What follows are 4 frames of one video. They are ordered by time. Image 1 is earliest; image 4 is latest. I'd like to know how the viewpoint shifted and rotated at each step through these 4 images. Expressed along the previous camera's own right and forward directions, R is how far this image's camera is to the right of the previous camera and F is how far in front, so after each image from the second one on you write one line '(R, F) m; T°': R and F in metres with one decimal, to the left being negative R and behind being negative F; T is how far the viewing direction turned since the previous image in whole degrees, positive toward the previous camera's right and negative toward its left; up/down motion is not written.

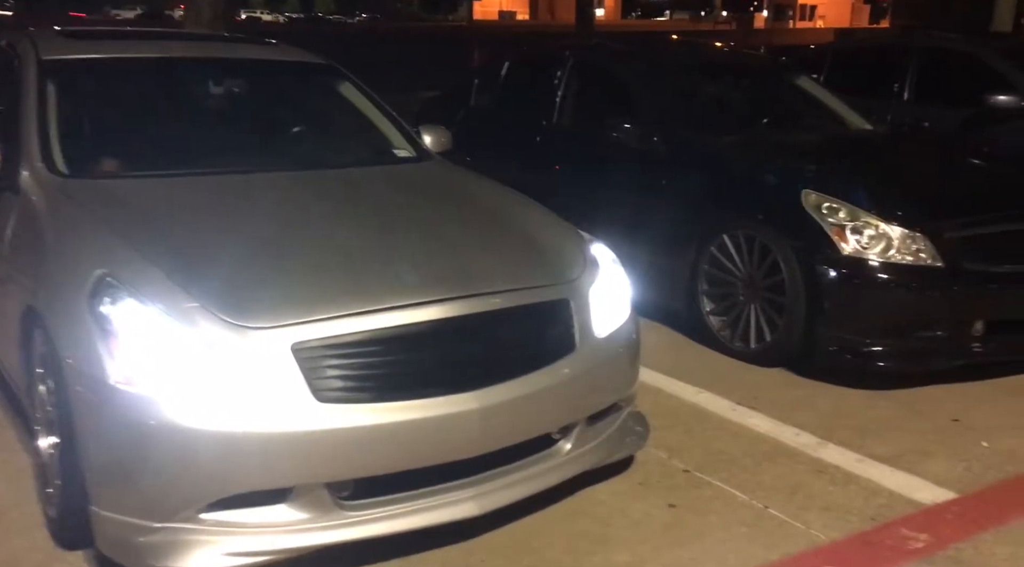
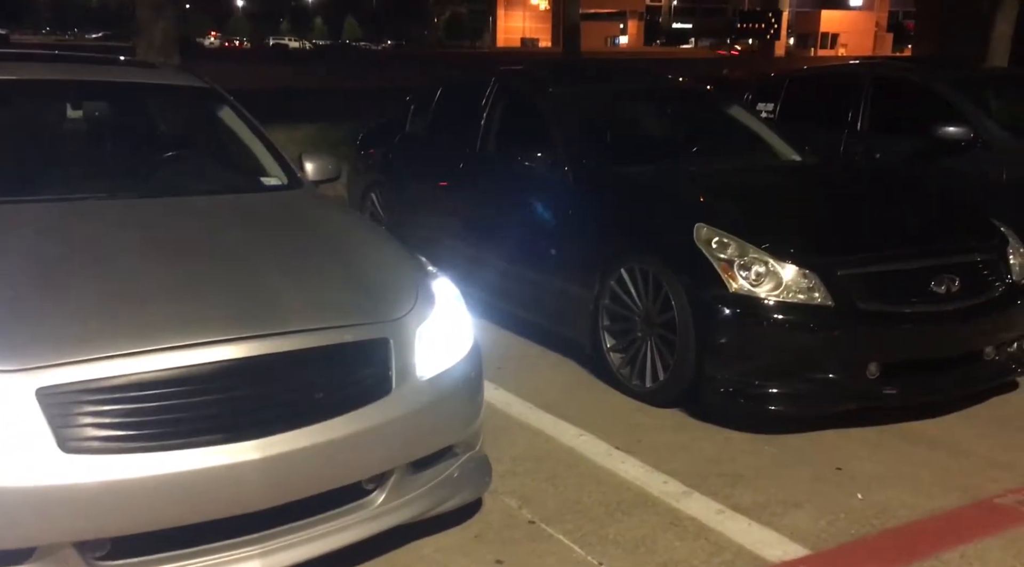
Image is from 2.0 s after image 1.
(+0.6, +0.2) m; 0°
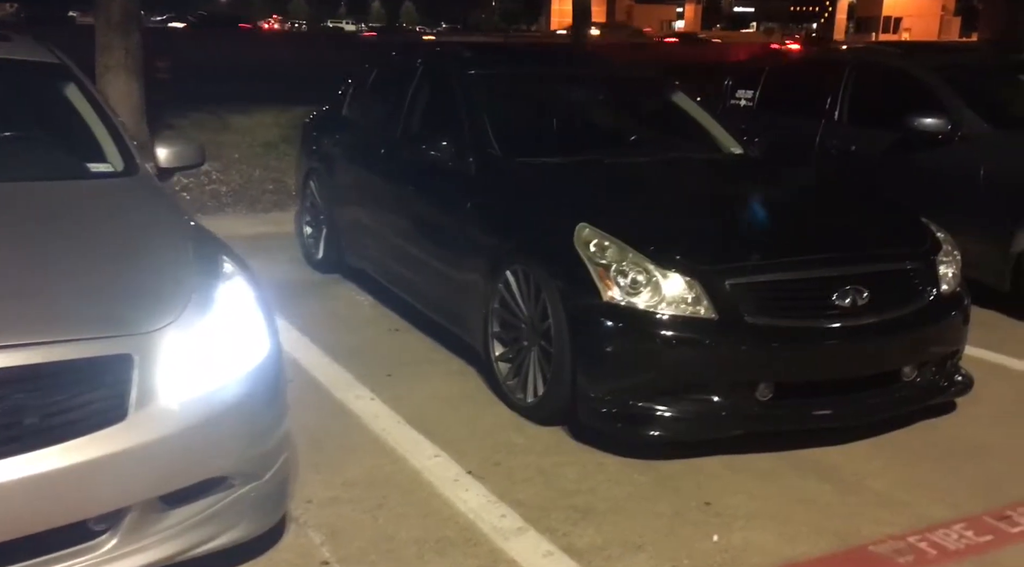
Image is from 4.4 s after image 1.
(+0.7, +0.4) m; -2°
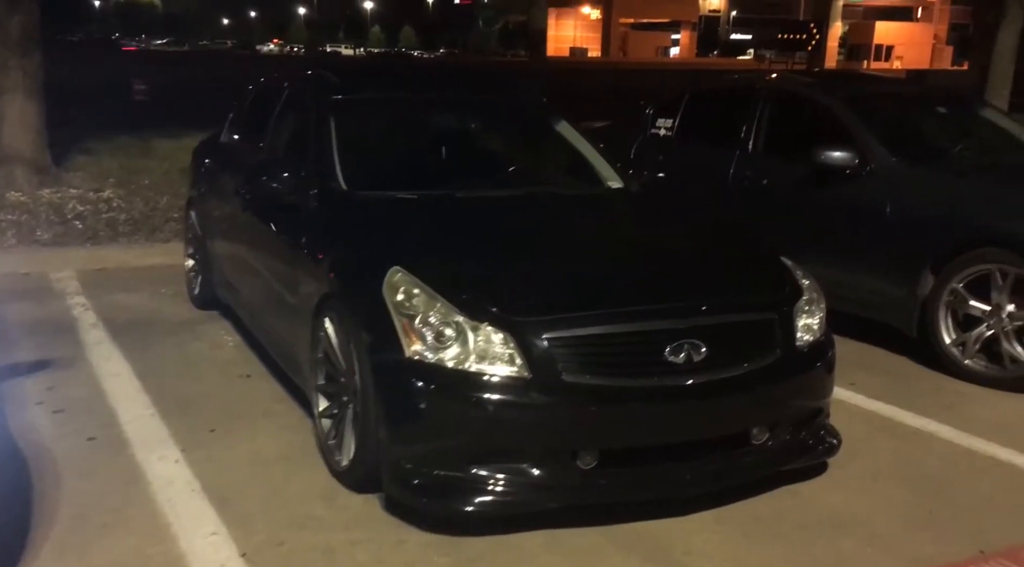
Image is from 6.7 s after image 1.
(+0.6, +0.4) m; +1°
